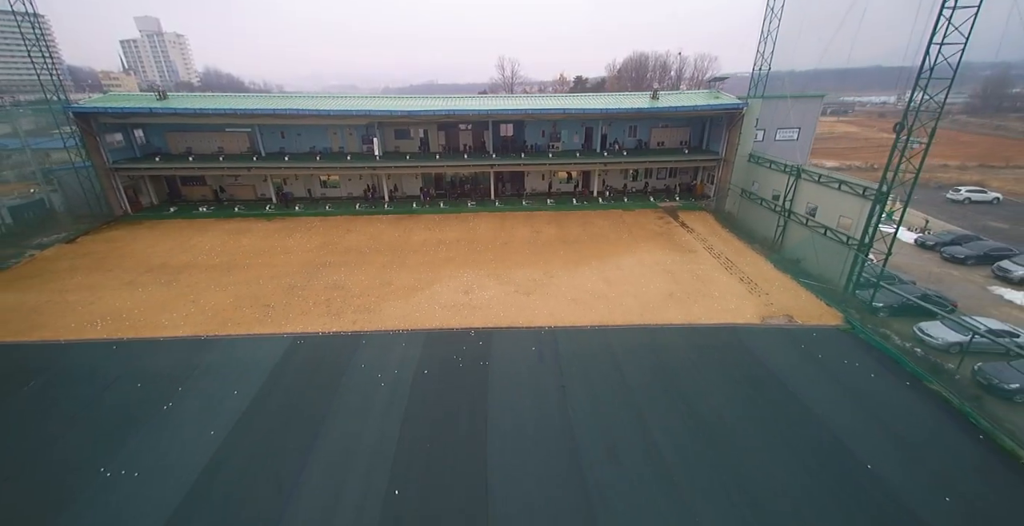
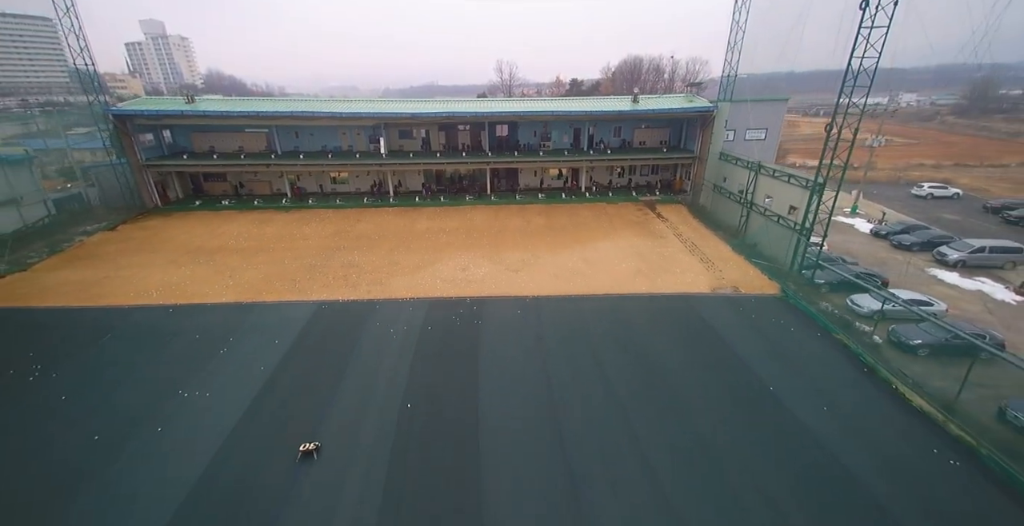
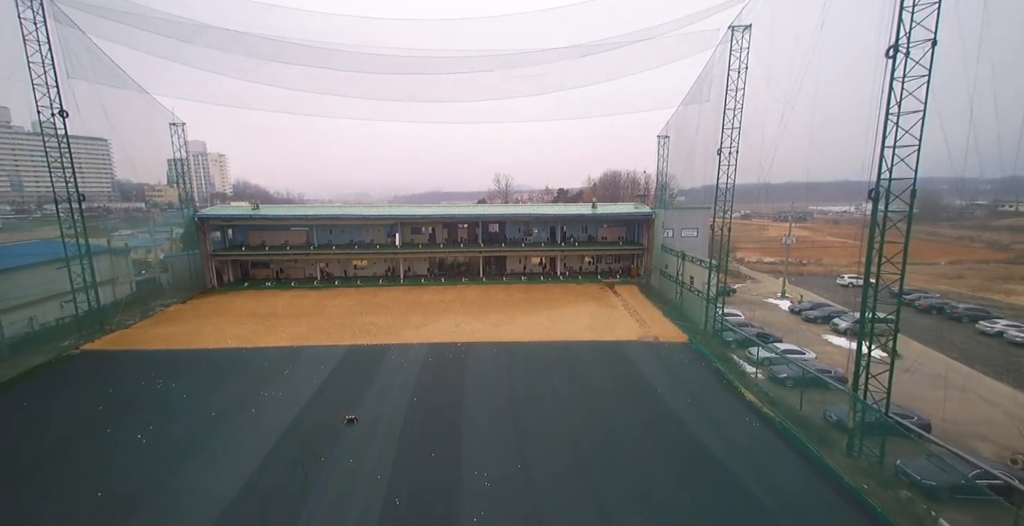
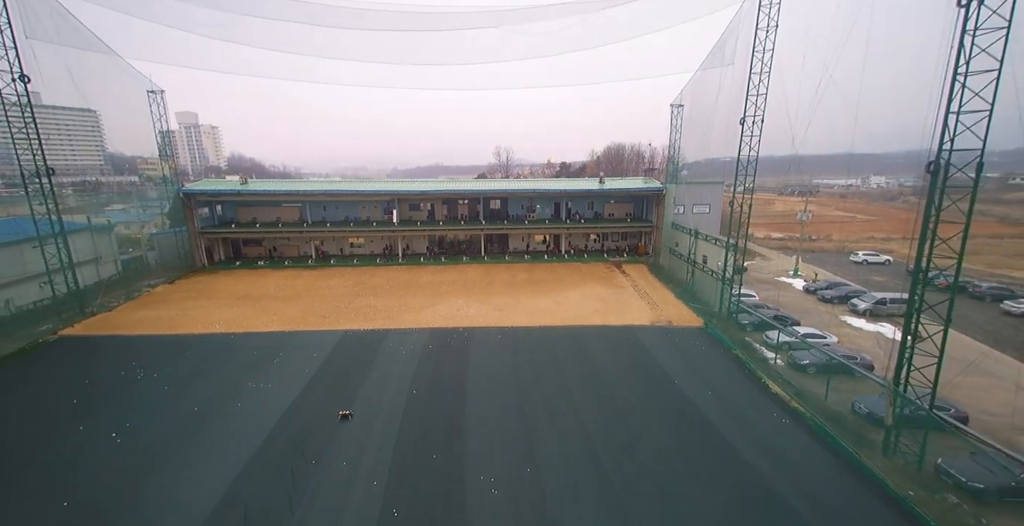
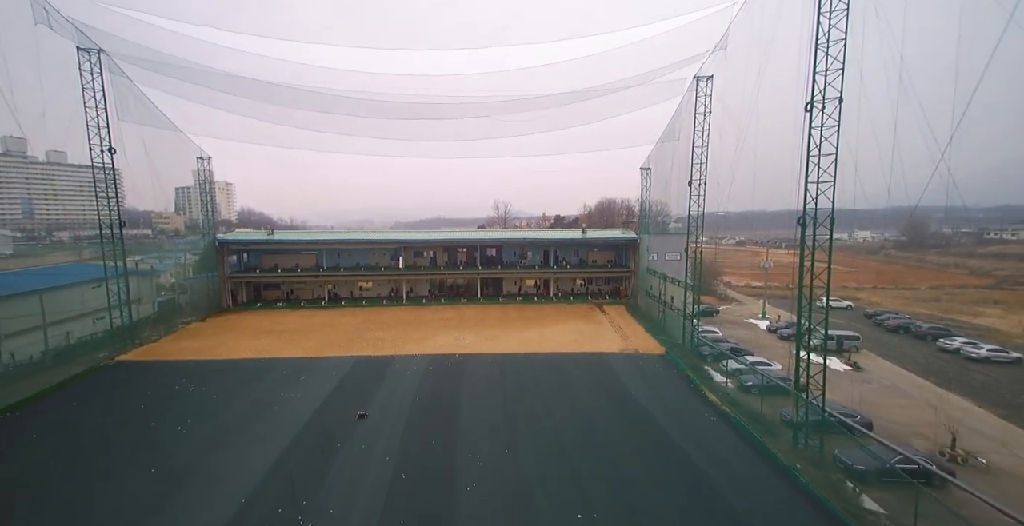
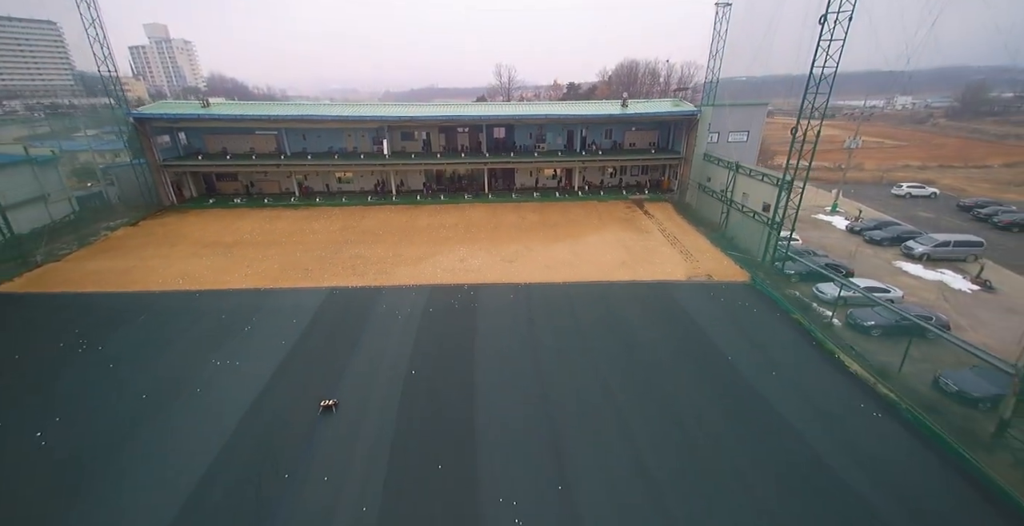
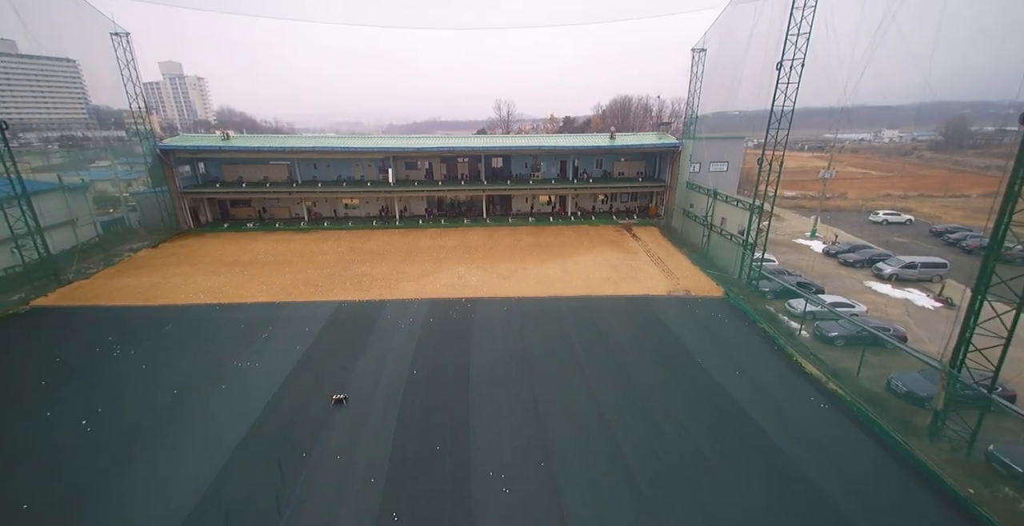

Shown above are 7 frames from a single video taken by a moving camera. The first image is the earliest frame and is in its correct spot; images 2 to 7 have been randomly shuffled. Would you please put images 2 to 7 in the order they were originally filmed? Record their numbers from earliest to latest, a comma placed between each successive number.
2, 6, 7, 4, 3, 5
